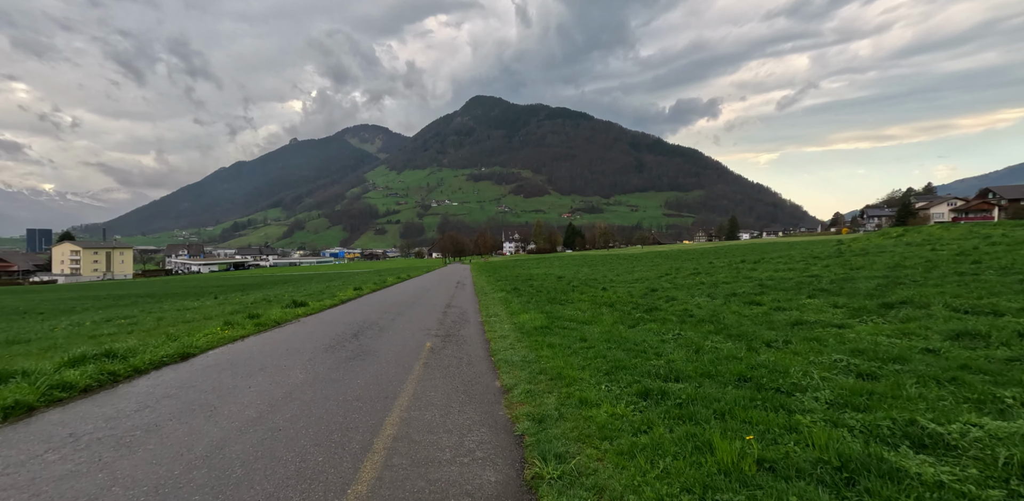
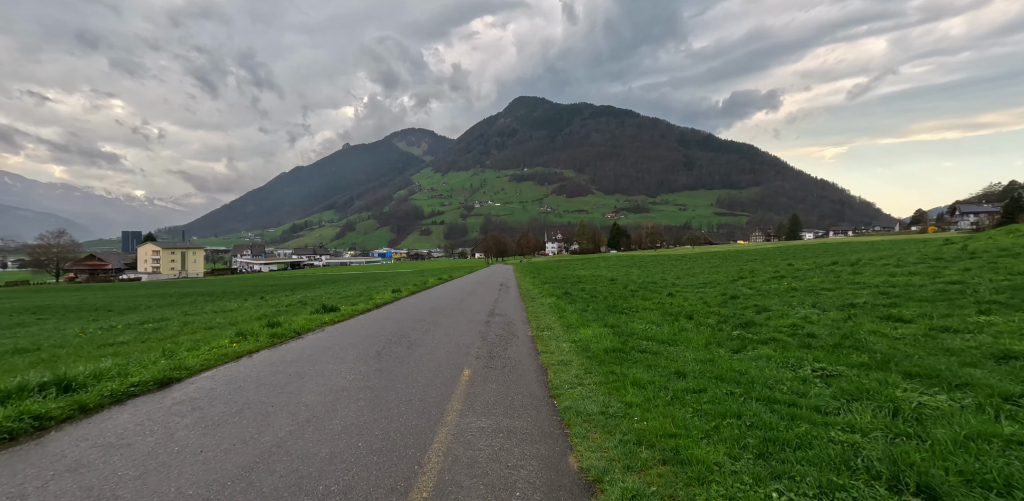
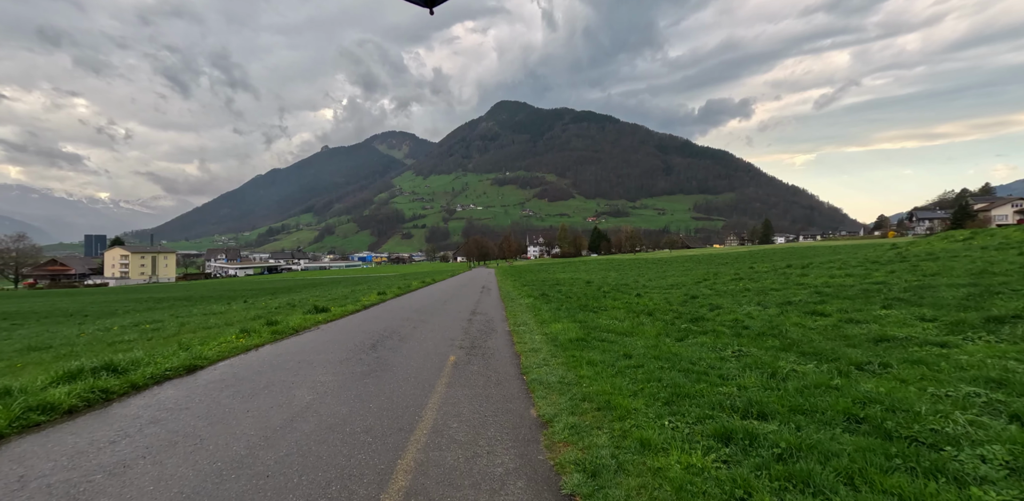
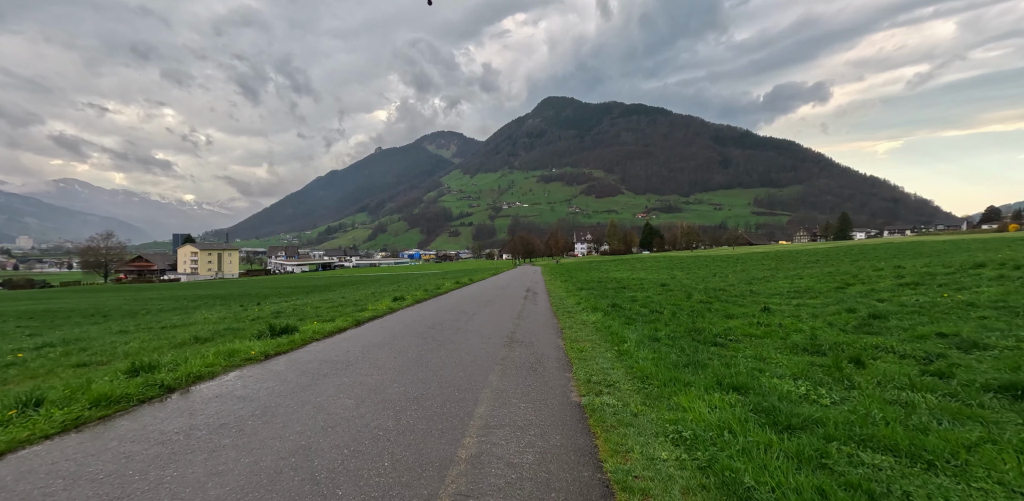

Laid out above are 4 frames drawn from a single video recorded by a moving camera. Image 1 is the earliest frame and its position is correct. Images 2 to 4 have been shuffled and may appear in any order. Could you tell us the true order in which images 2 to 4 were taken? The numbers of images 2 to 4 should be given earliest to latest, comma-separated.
3, 2, 4
